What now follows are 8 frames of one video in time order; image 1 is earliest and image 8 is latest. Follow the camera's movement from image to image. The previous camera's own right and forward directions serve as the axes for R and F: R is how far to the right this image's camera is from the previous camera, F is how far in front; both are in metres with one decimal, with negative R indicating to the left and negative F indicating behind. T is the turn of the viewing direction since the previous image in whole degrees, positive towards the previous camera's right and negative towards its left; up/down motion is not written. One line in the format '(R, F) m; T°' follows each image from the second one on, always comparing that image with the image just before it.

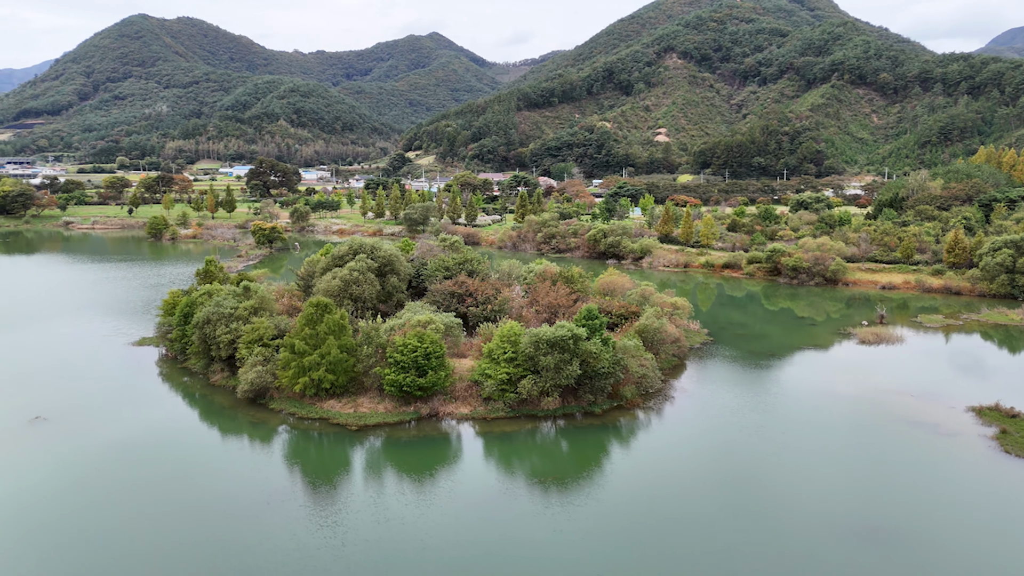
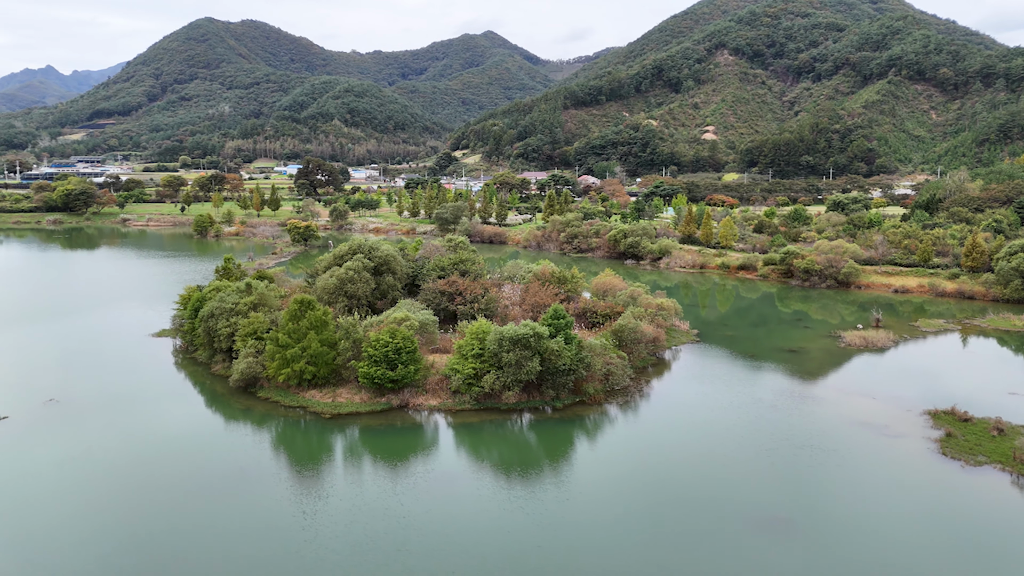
(+2.3, -1.0) m; -4°
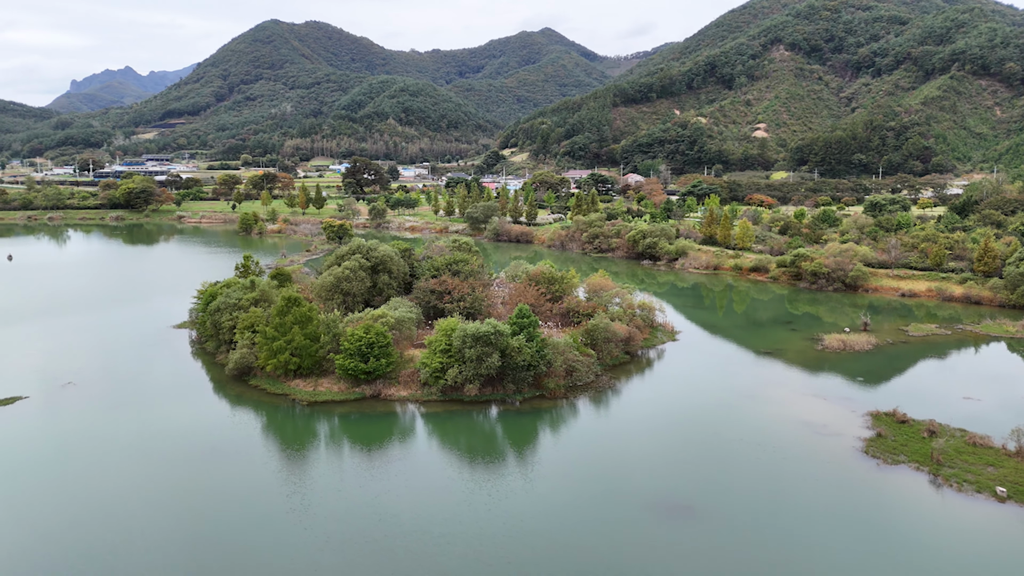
(+2.6, -1.3) m; -5°
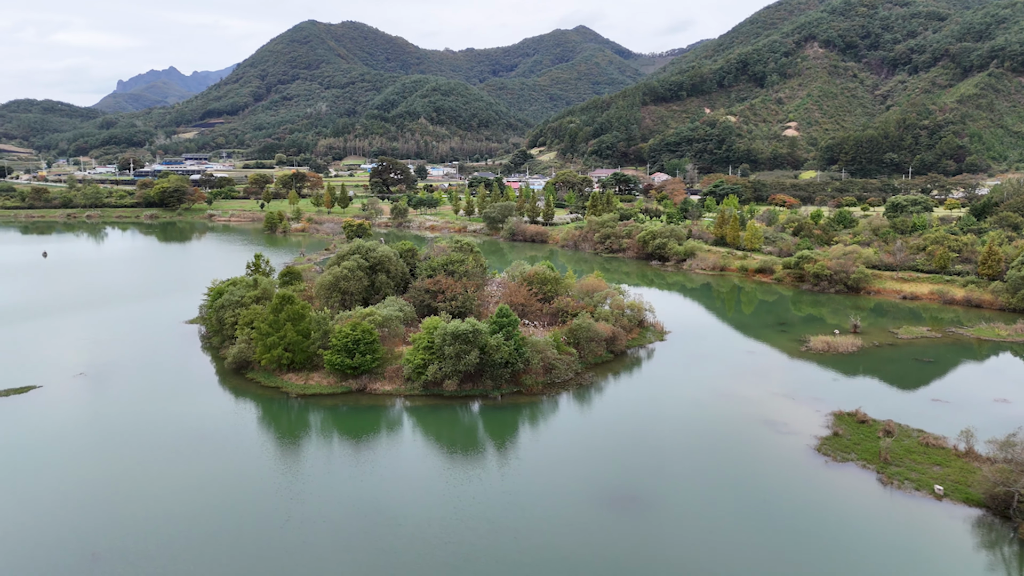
(+1.6, -0.9) m; -3°
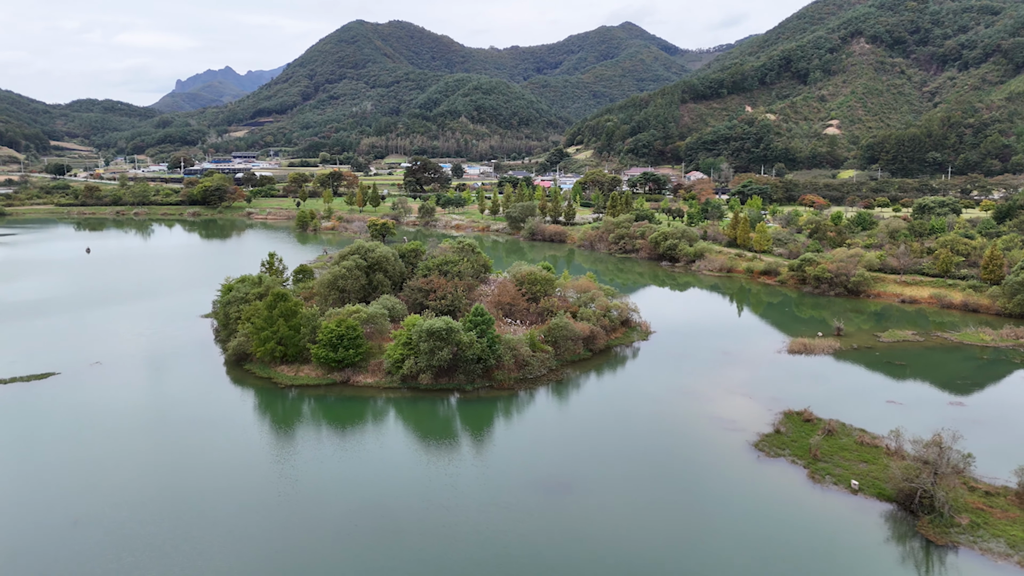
(+2.3, -1.3) m; -4°
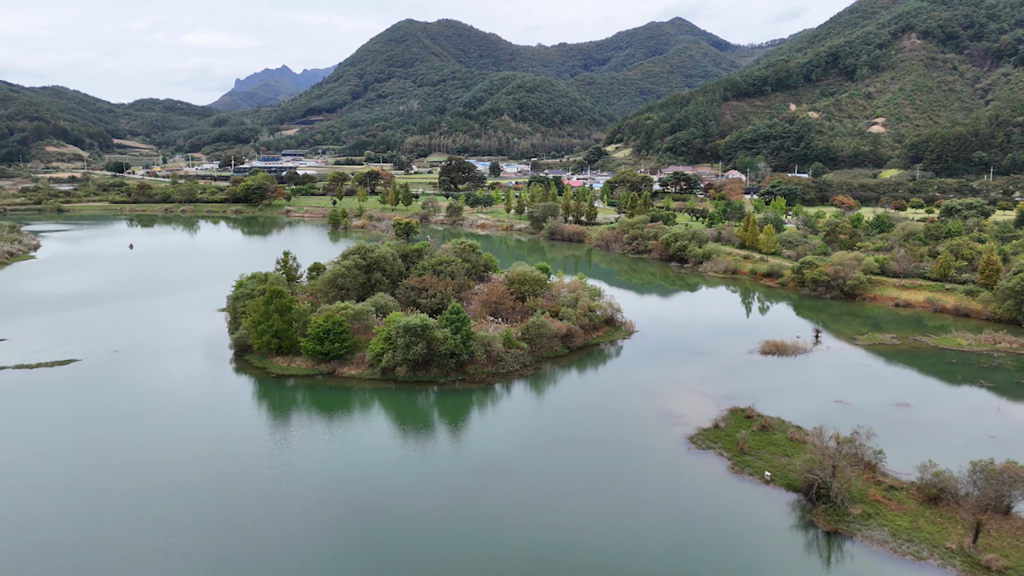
(+2.6, -1.5) m; -4°
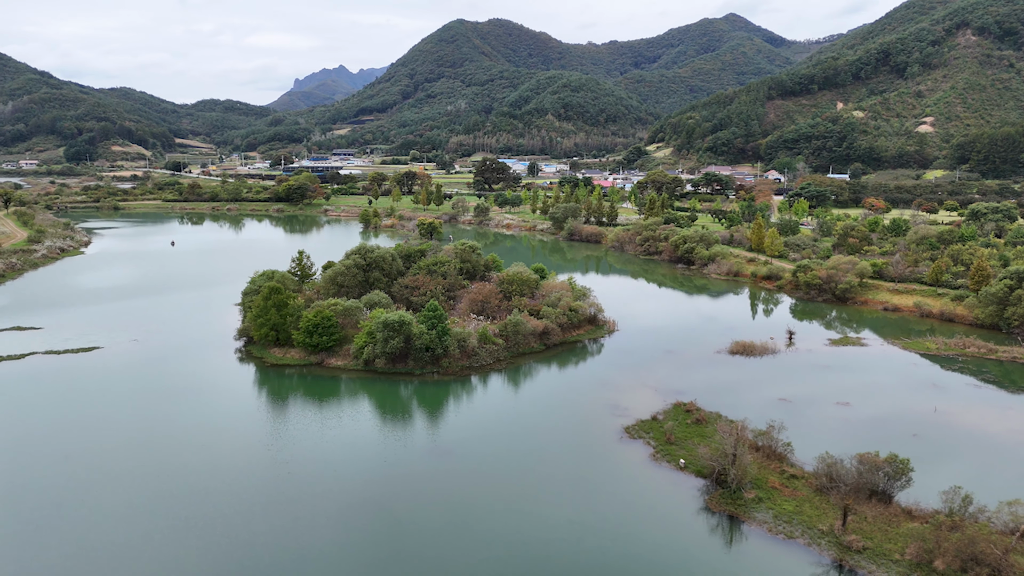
(+2.9, -1.8) m; -4°
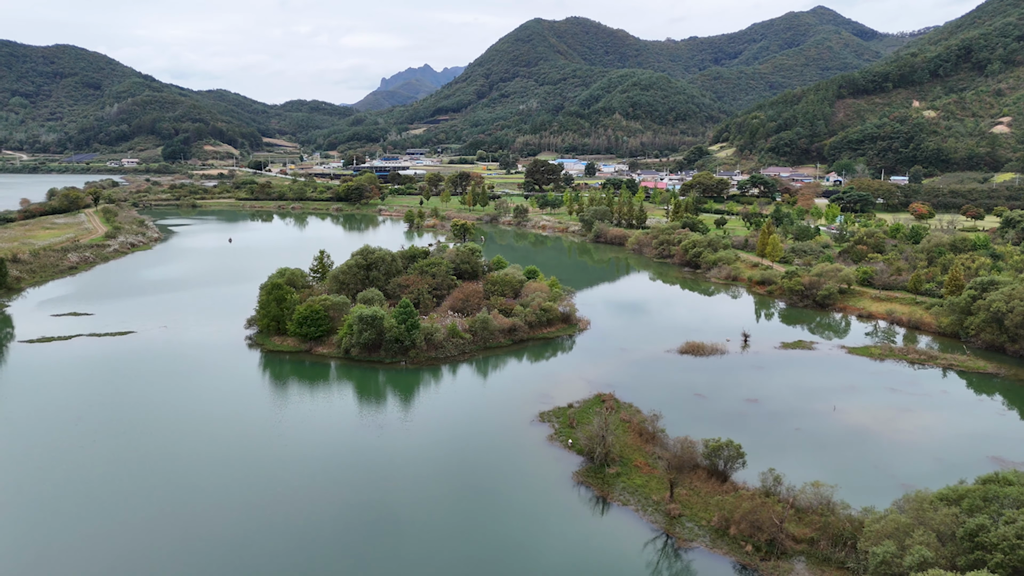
(+4.9, -3.1) m; -6°
